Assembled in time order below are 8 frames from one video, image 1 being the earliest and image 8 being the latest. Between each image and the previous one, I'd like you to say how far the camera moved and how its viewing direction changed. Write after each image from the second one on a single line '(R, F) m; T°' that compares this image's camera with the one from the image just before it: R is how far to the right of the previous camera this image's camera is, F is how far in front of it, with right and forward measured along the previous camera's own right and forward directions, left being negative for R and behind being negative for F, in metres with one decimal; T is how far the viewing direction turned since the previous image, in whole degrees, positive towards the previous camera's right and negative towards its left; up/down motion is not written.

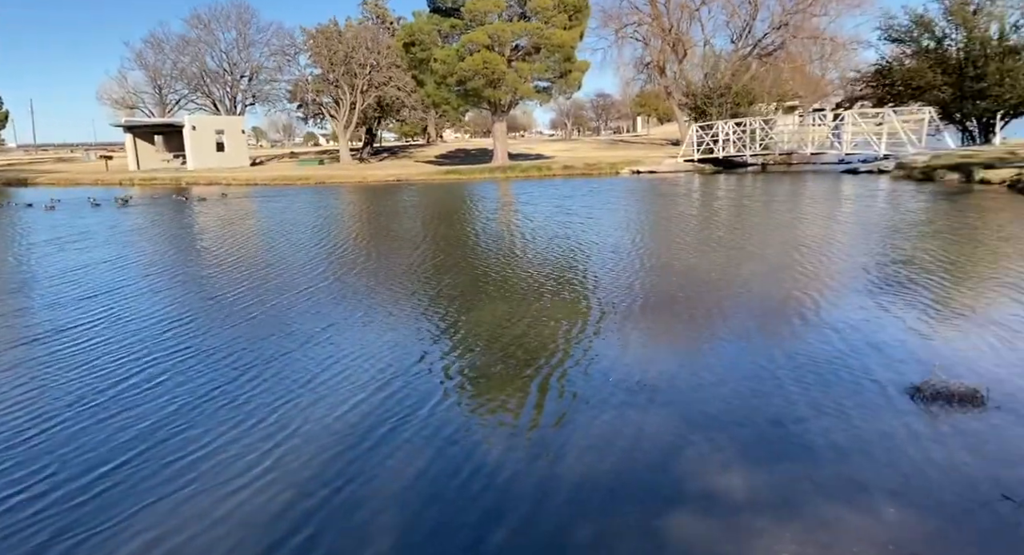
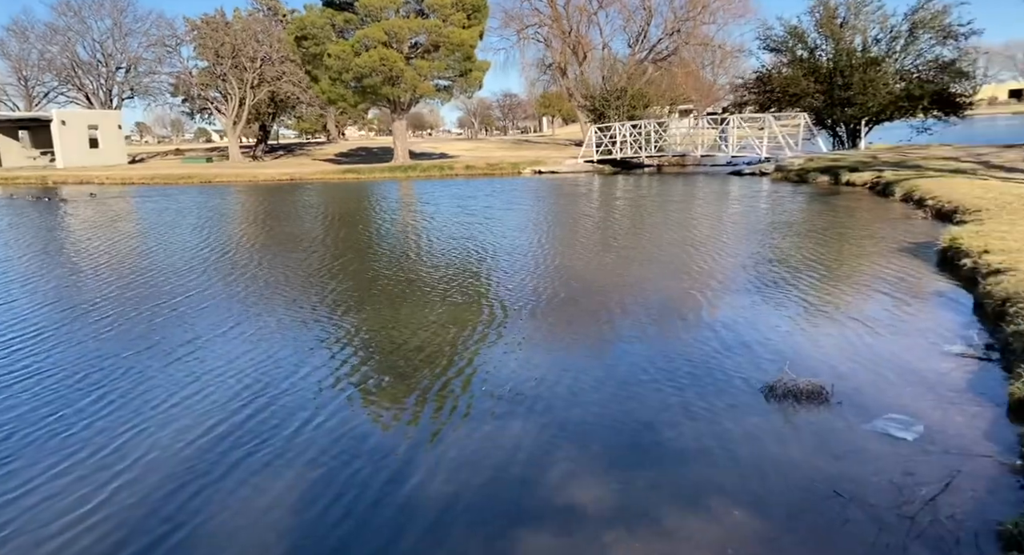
(+0.3, +0.1) m; +8°
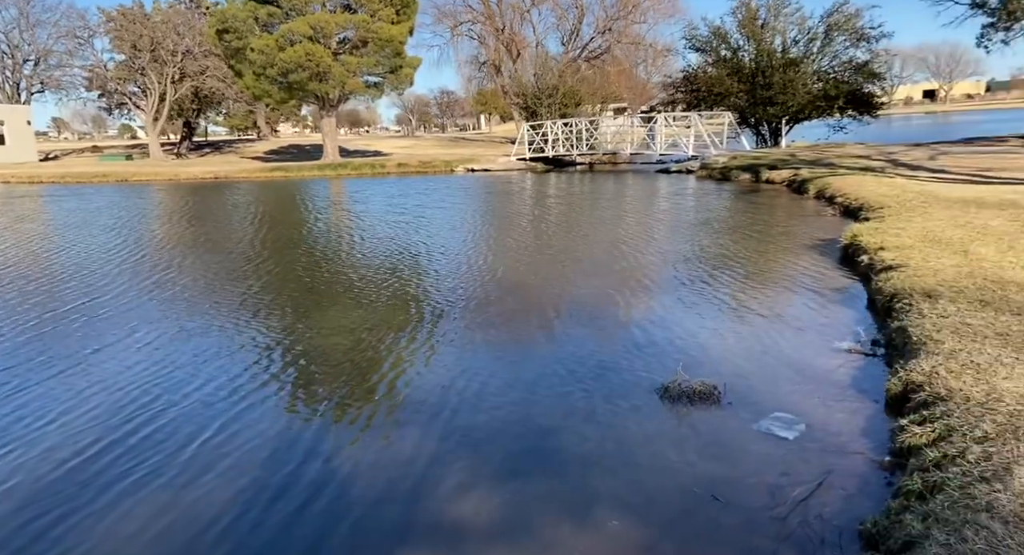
(+0.3, +0.1) m; +5°
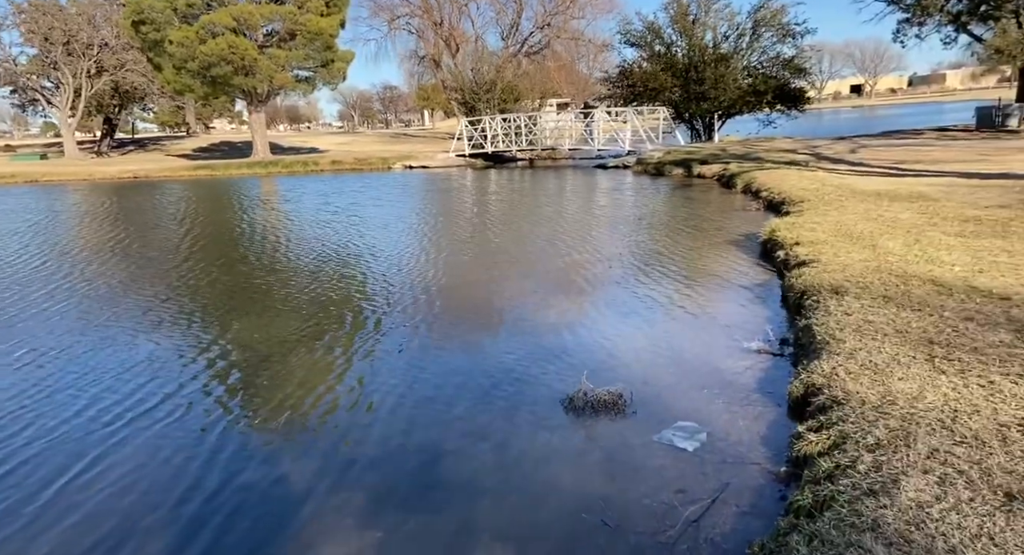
(+0.3, +0.2) m; +4°
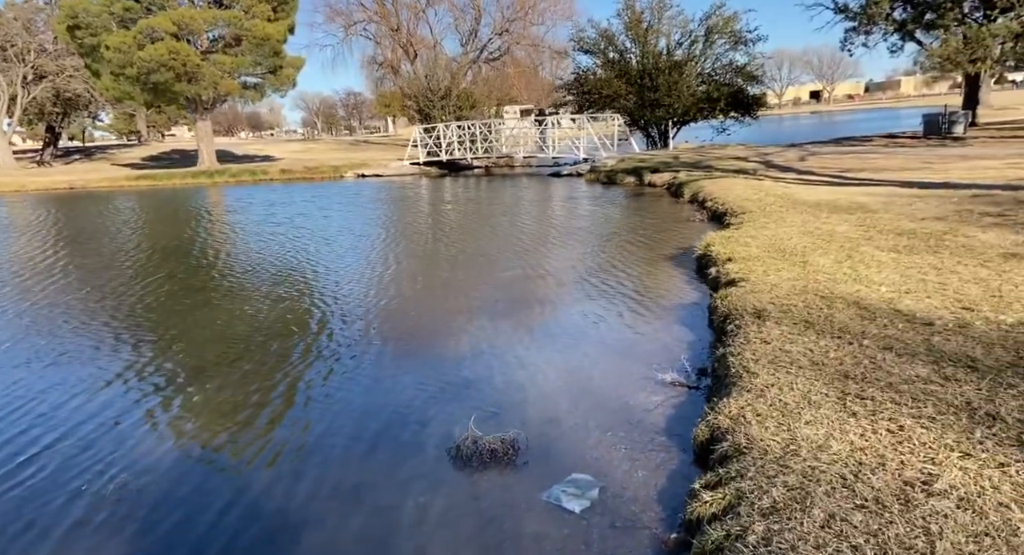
(+0.4, +0.3) m; +3°
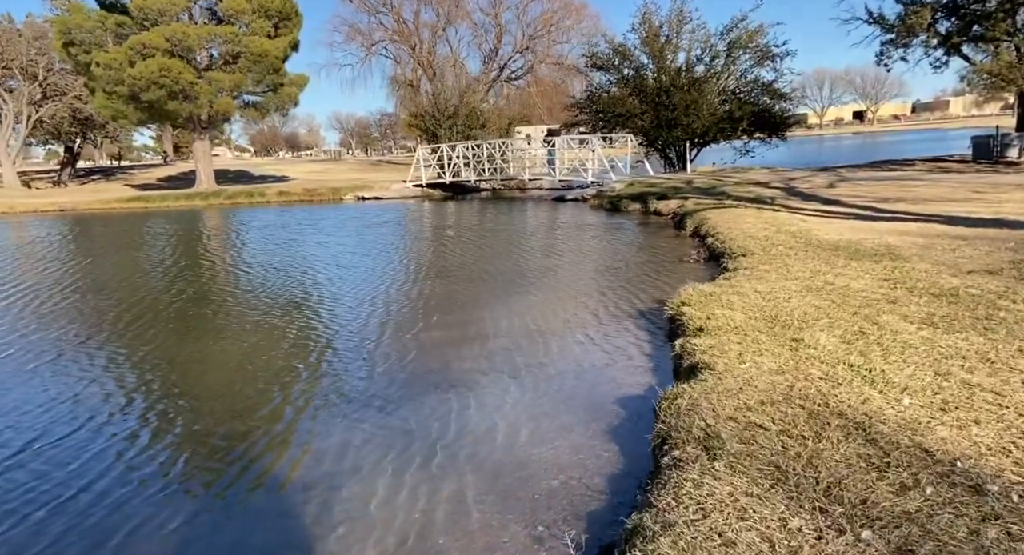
(+0.9, +1.4) m; -3°
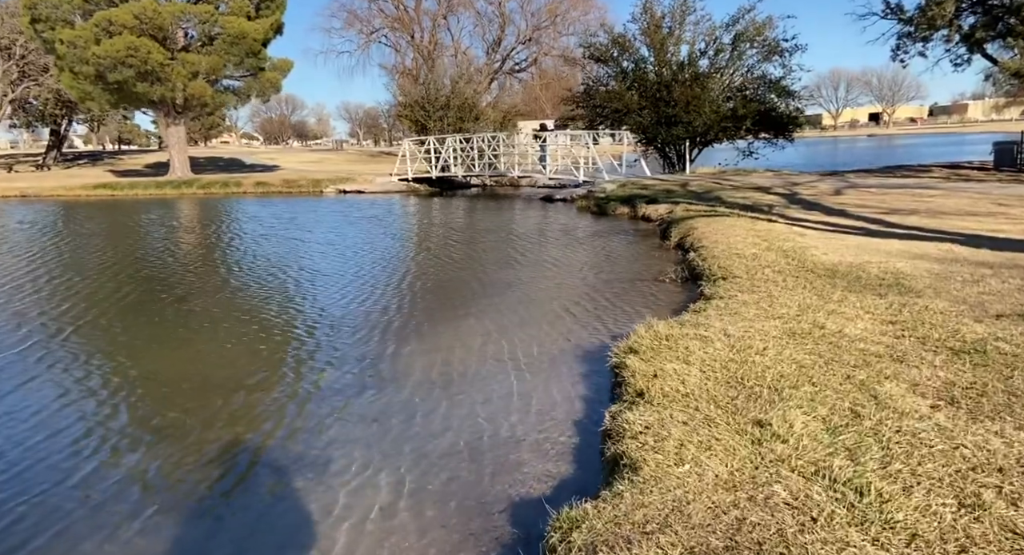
(+0.7, +1.1) m; -1°
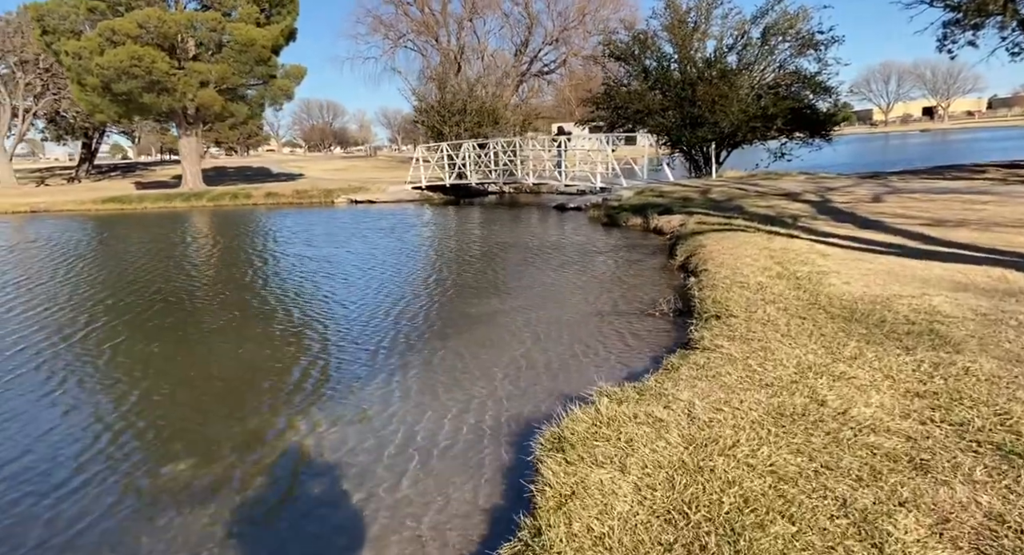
(+0.7, +1.0) m; -4°
